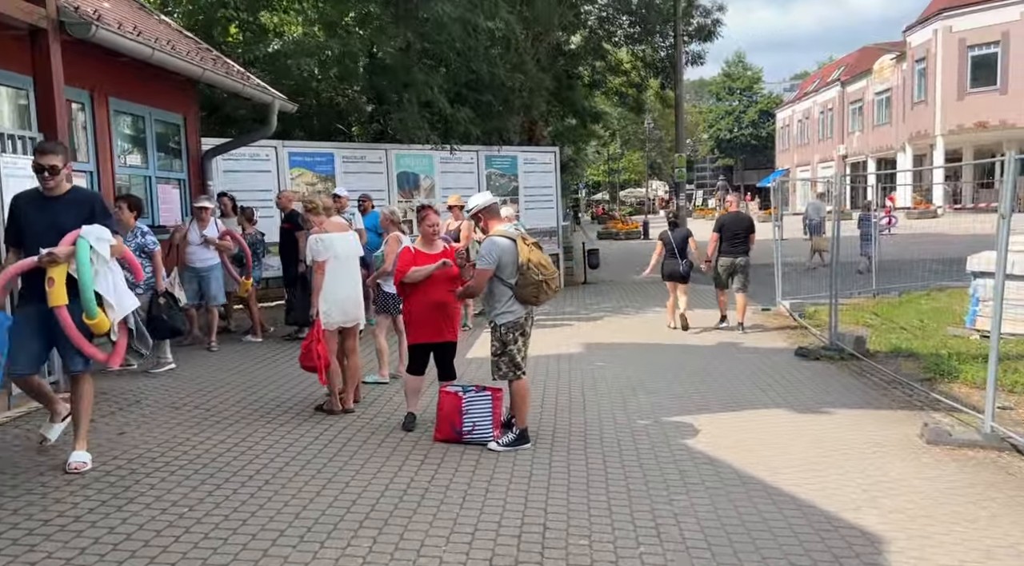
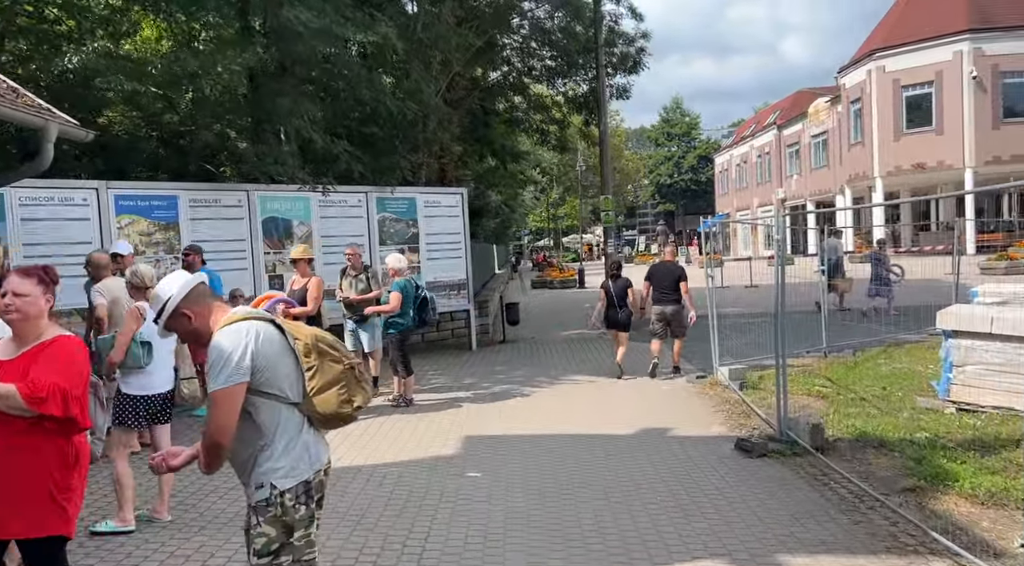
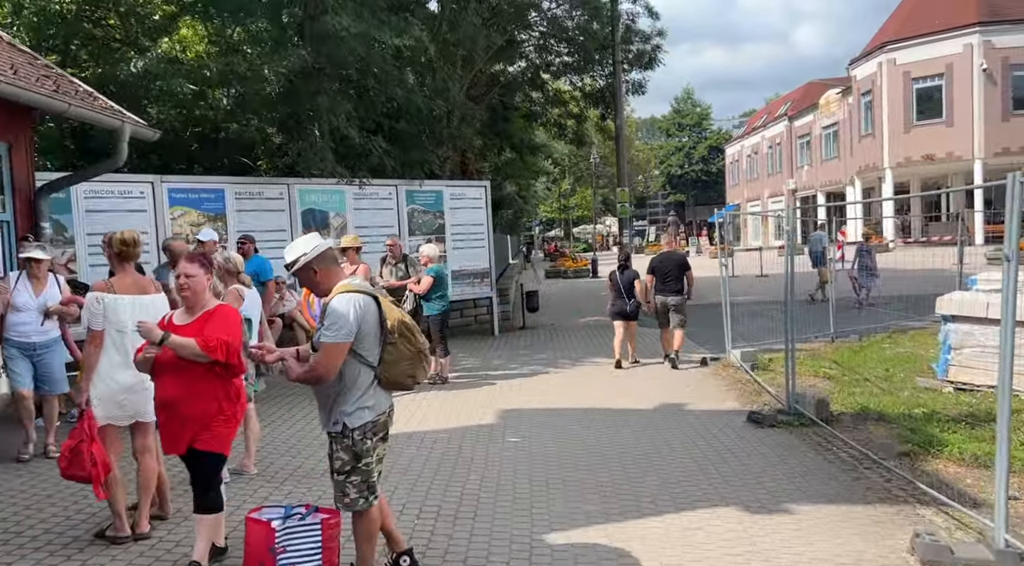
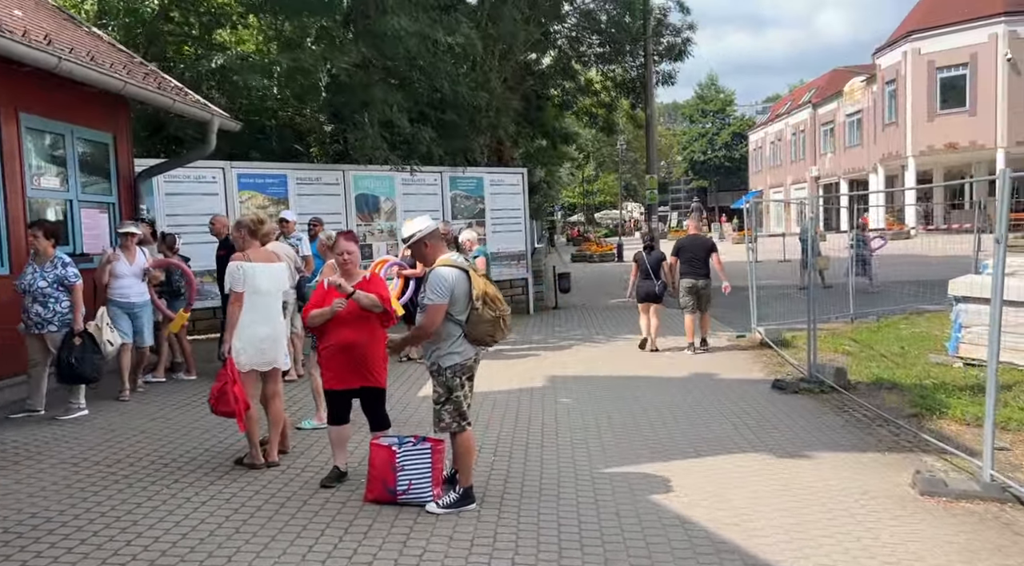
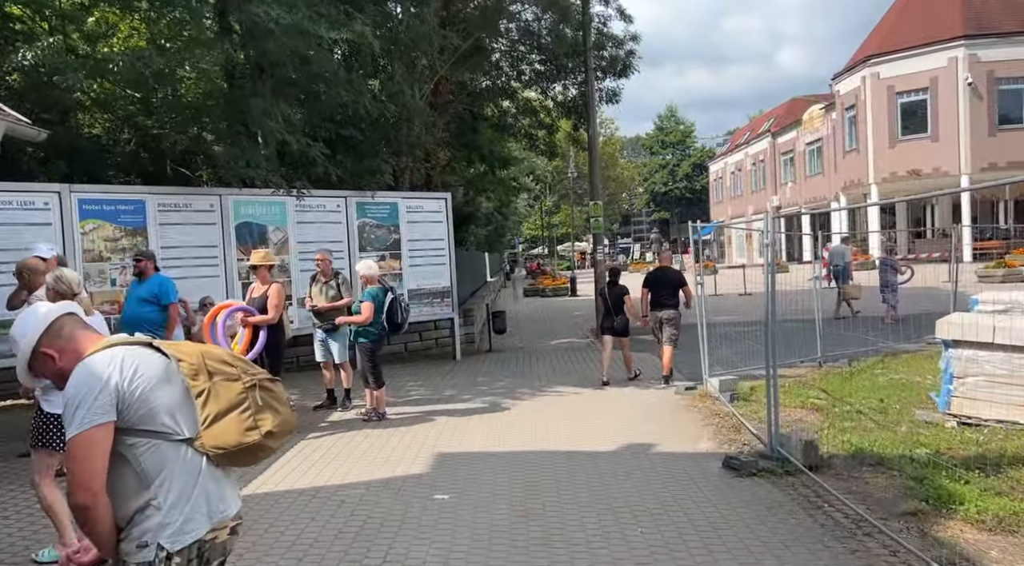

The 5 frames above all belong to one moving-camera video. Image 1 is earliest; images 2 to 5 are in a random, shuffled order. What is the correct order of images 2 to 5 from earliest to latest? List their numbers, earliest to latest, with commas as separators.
4, 3, 2, 5
